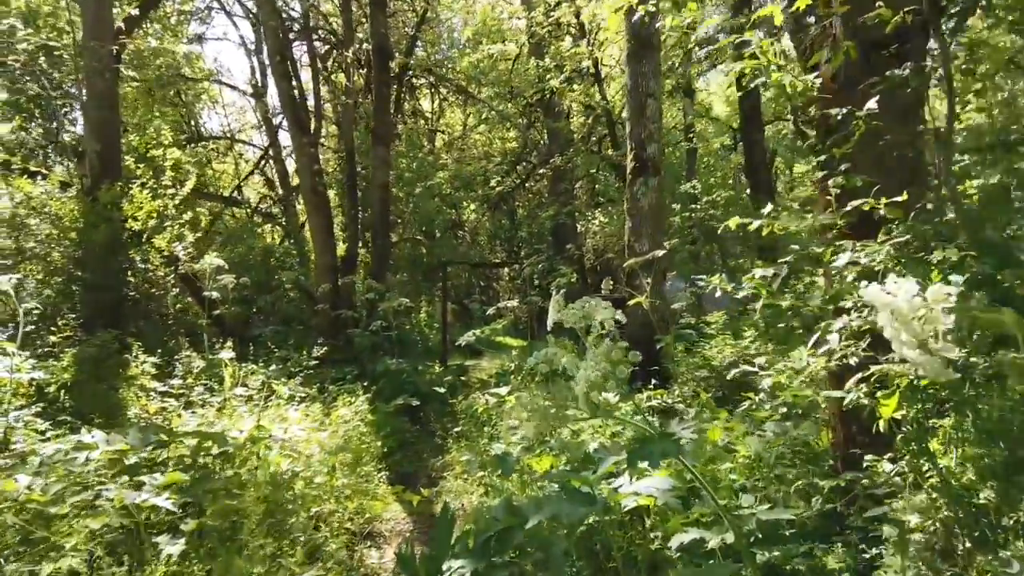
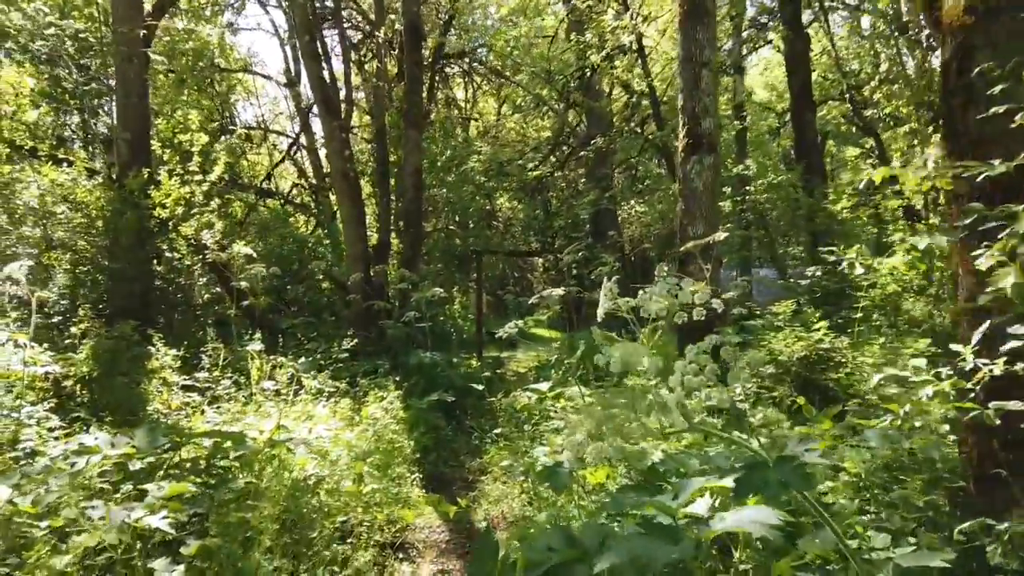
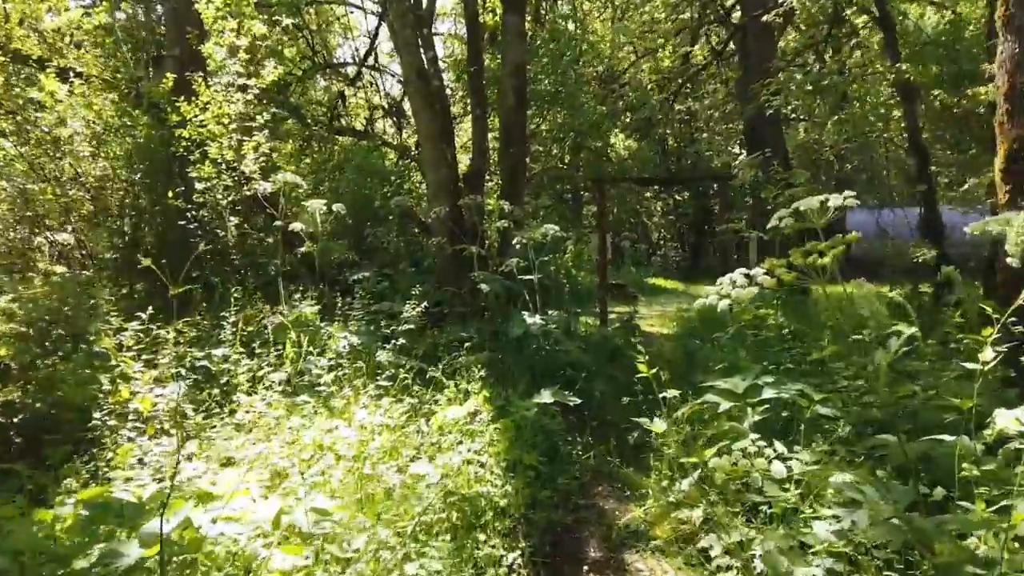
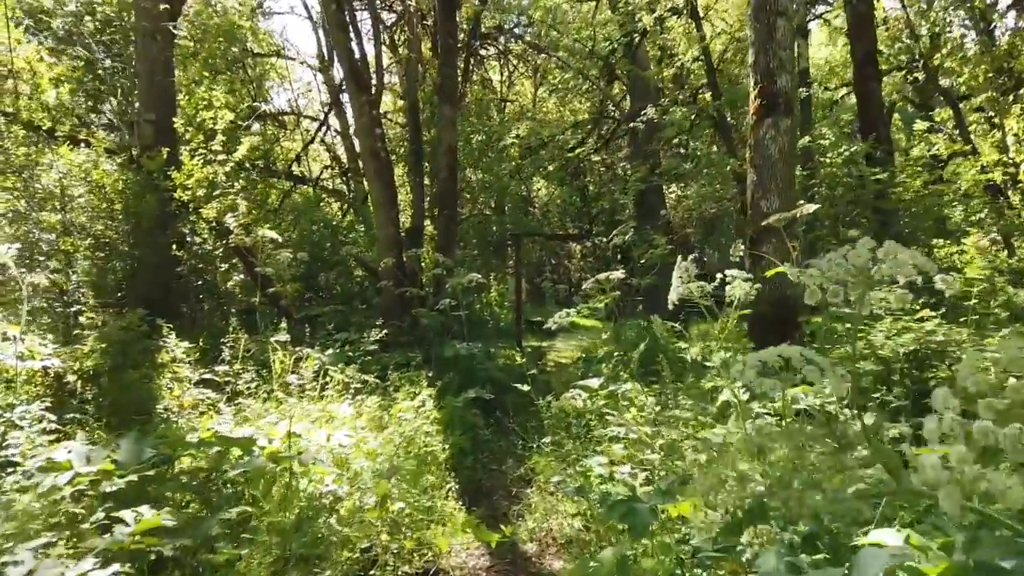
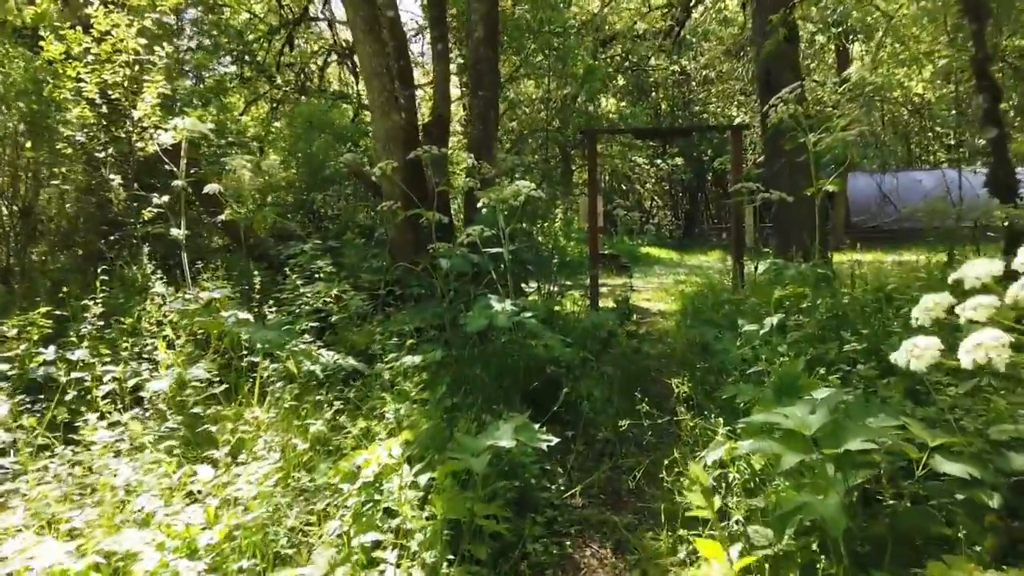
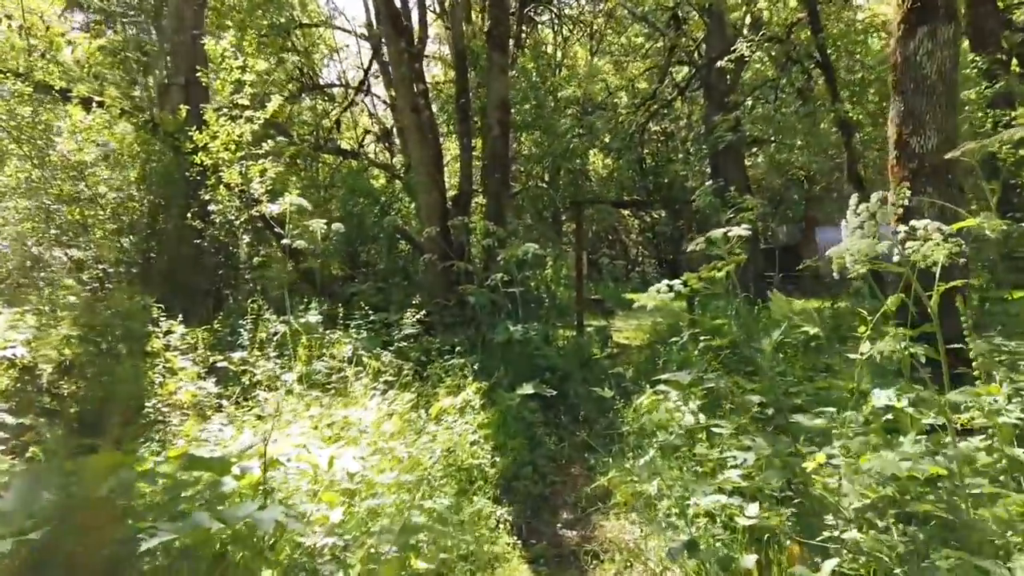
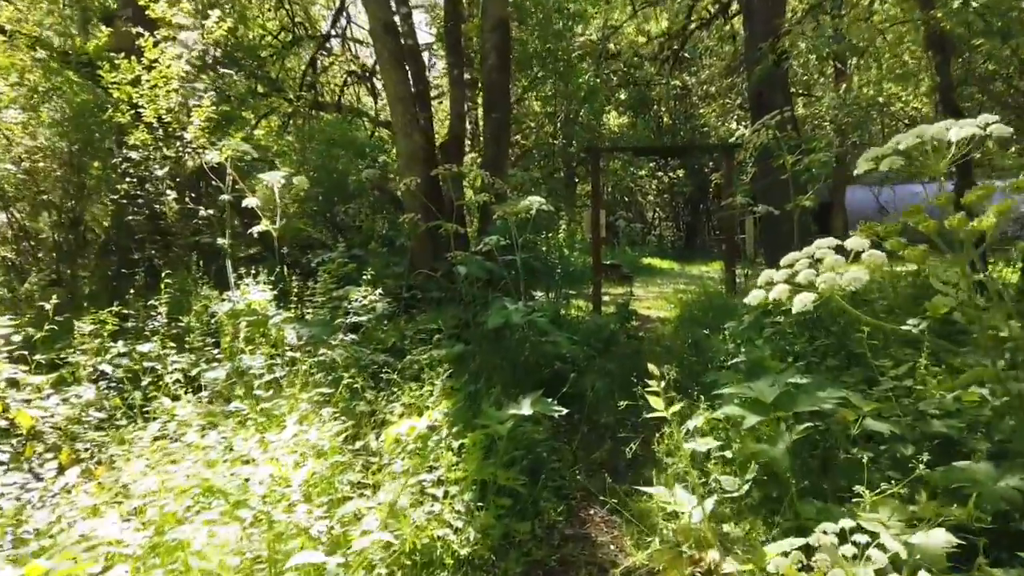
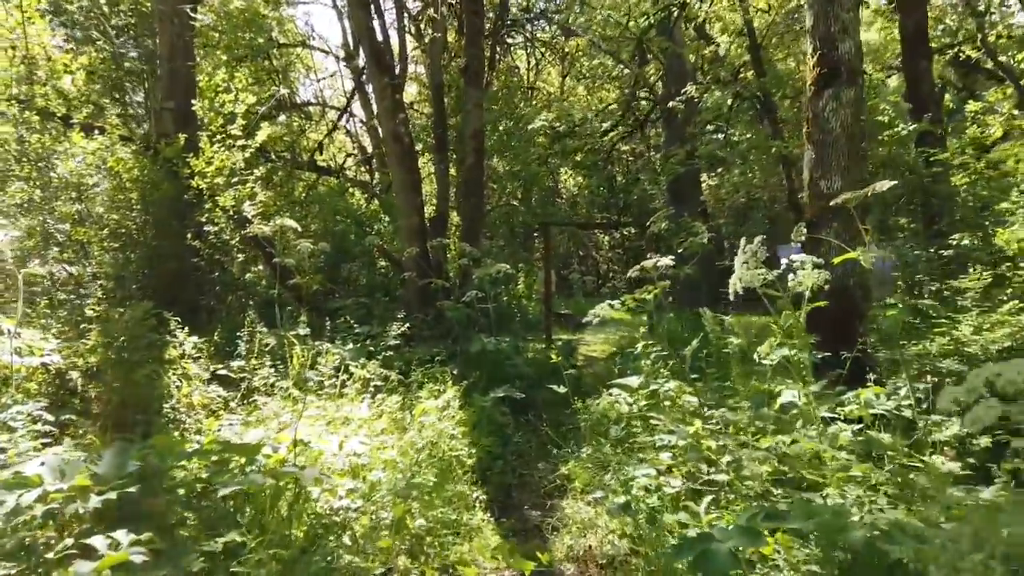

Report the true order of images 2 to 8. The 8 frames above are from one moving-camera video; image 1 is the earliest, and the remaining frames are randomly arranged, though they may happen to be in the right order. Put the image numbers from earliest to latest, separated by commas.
2, 4, 8, 6, 3, 7, 5
